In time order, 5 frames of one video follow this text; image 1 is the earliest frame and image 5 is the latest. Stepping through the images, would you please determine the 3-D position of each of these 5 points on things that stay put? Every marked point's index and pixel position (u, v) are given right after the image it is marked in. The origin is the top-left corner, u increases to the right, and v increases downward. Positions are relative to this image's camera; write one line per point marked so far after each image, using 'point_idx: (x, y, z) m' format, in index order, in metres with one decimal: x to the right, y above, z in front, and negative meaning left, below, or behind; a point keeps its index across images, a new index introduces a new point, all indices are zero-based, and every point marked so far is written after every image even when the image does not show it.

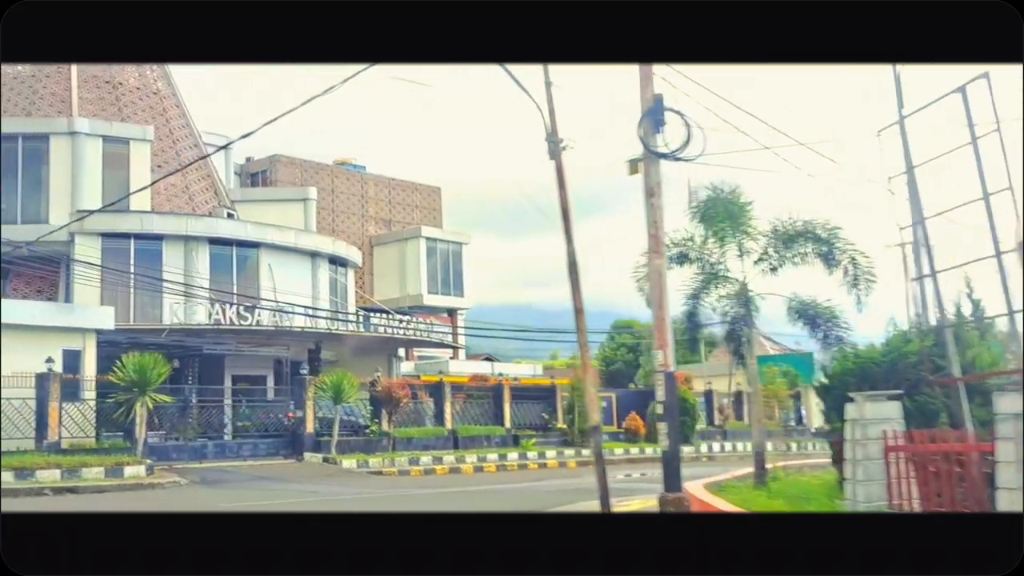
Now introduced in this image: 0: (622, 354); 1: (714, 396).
0: (+1.4, -0.8, +11.8) m
1: (+2.4, -1.3, +10.8) m
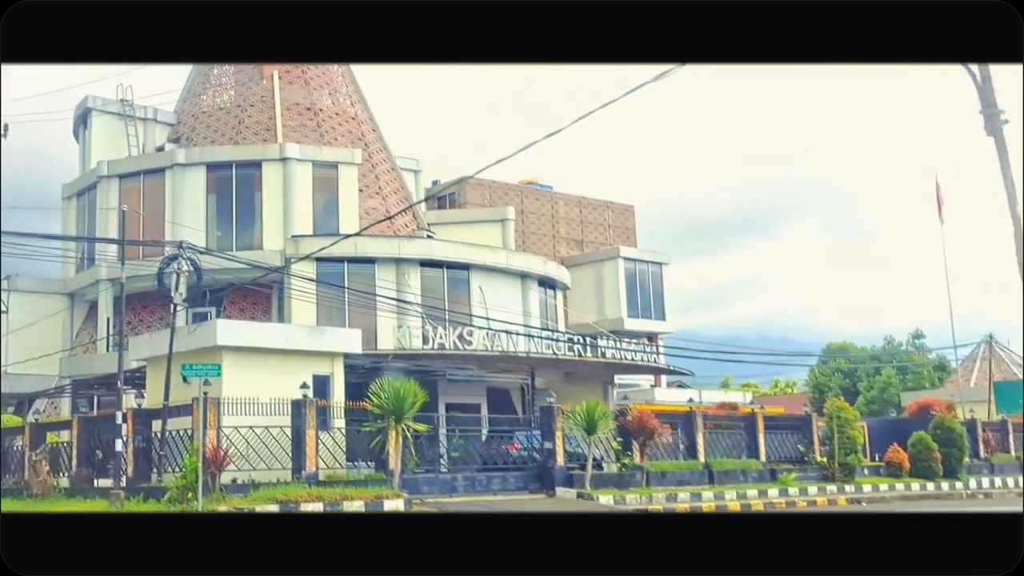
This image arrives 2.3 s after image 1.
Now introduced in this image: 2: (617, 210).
0: (+3.8, -1.1, +10.9) m
1: (+4.8, -1.4, +9.8) m
2: (+1.3, +0.9, +11.3) m
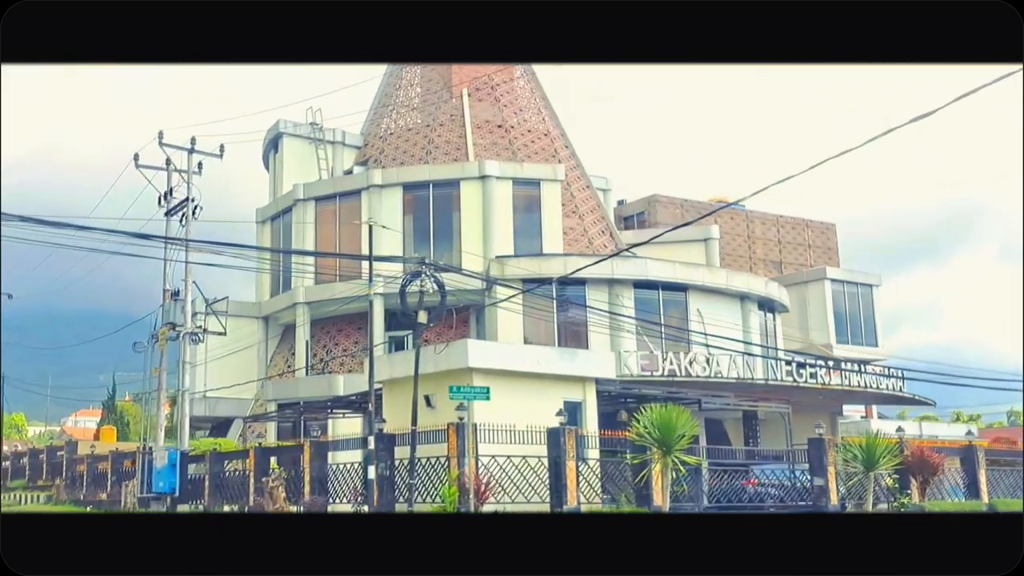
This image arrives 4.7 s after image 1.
0: (+6.0, -1.3, +9.7) m
1: (+6.8, -1.6, +8.5) m
2: (+3.5, +0.7, +10.6) m
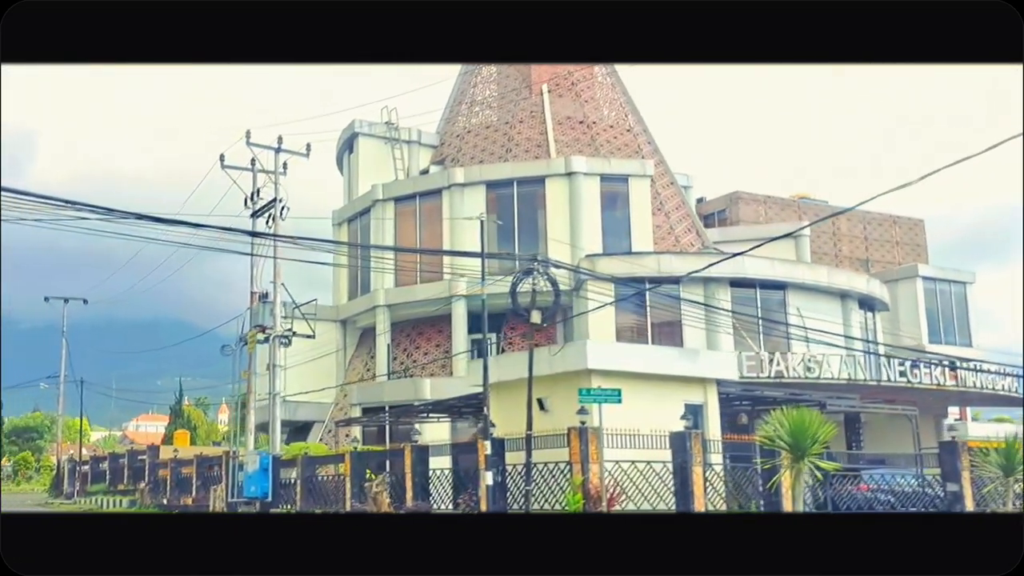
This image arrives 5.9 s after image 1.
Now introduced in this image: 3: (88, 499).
0: (+6.9, -1.2, +9.3) m
1: (+7.6, -1.6, +8.0) m
2: (+4.4, +0.7, +10.2) m
3: (-5.9, -3.0, +13.1) m
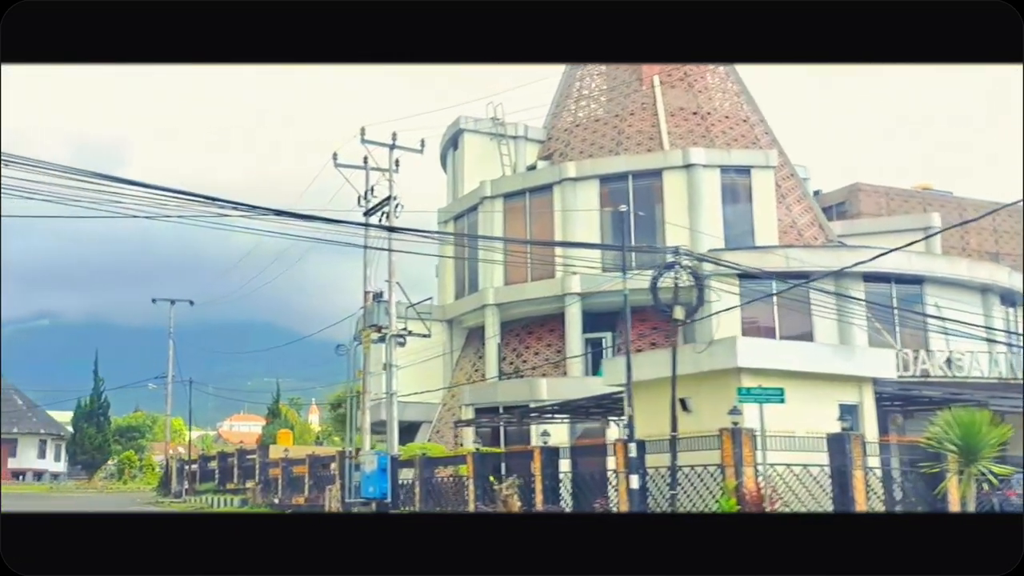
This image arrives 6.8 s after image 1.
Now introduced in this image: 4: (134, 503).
0: (+8.0, -1.2, +8.5) m
1: (+8.6, -1.5, +7.2) m
2: (+5.5, +0.8, +9.6) m
3: (-4.4, -3.0, +13.3) m
4: (-5.1, -2.9, +12.7) m
